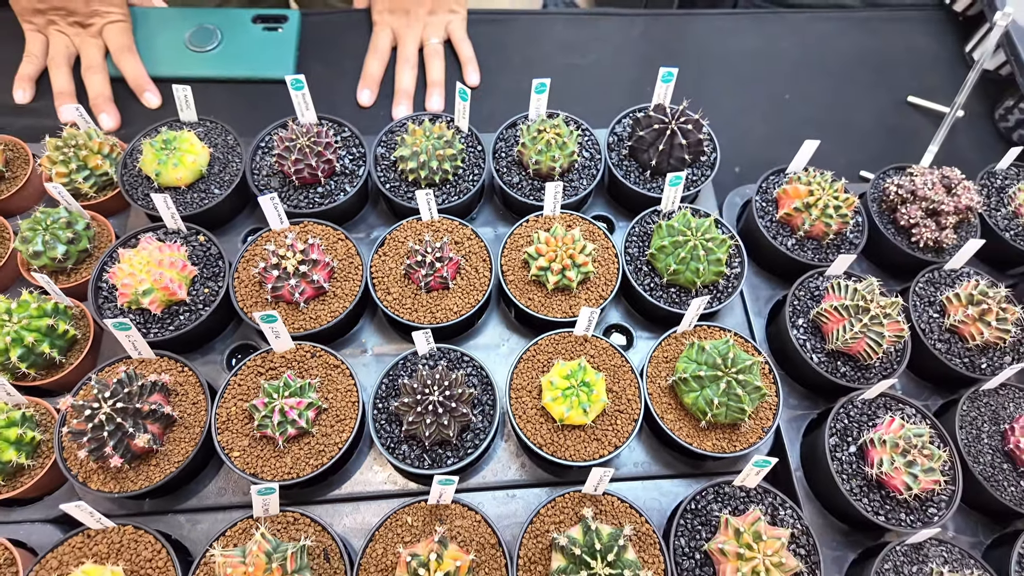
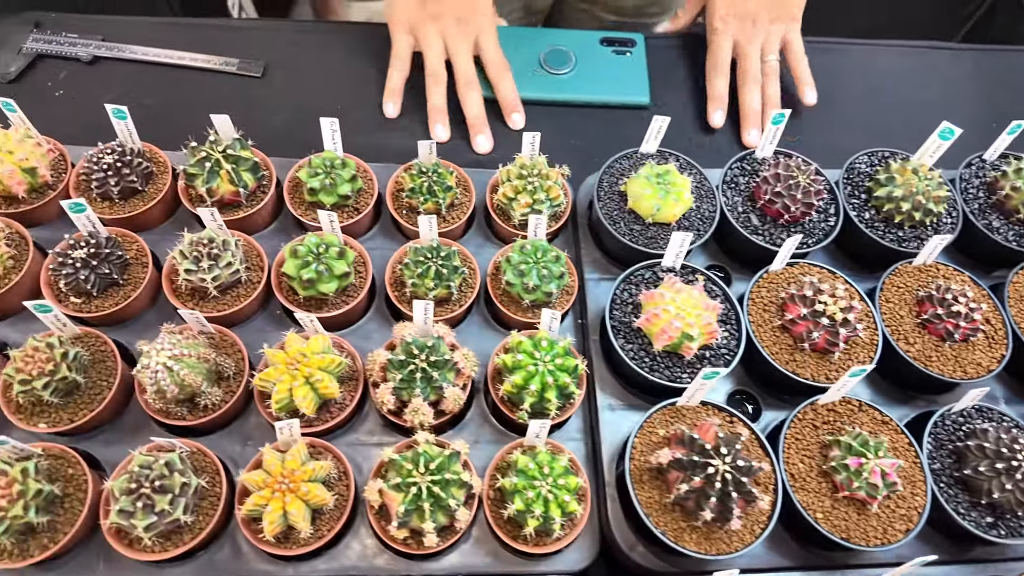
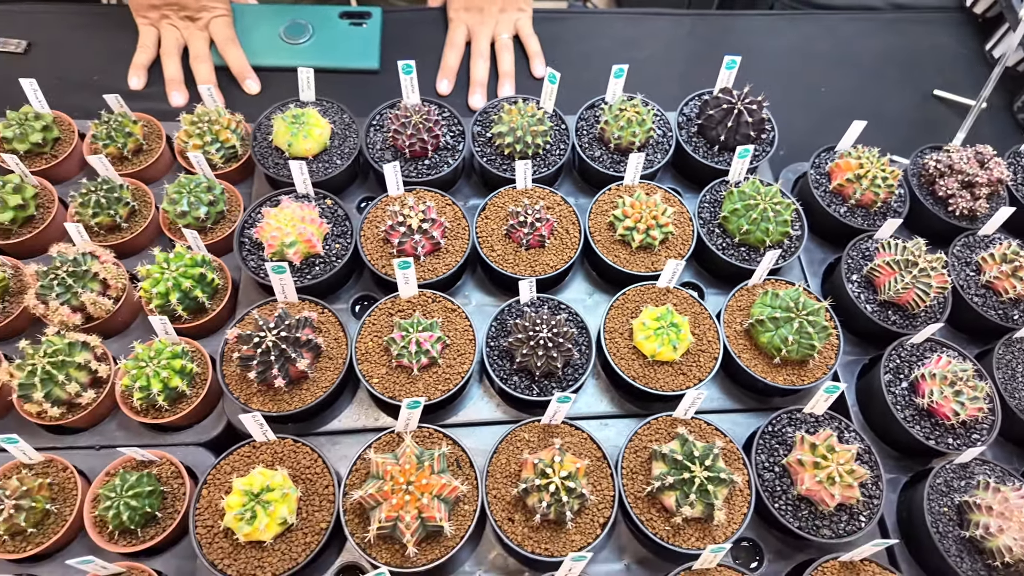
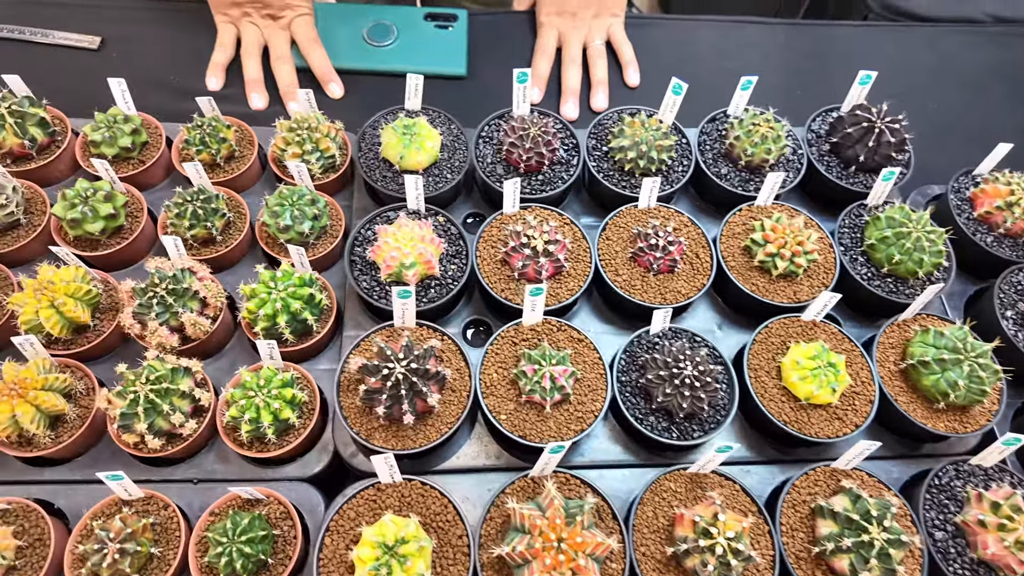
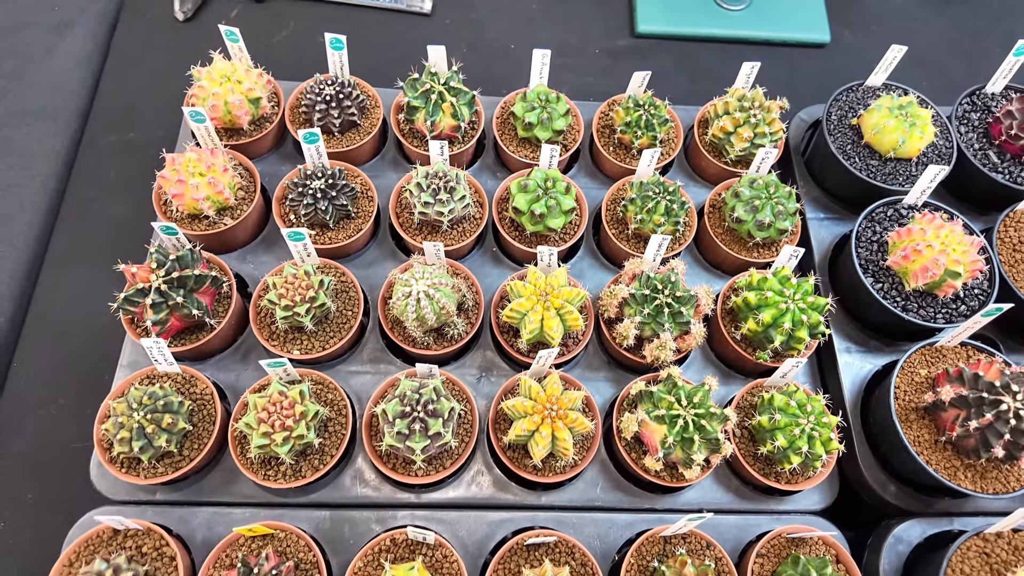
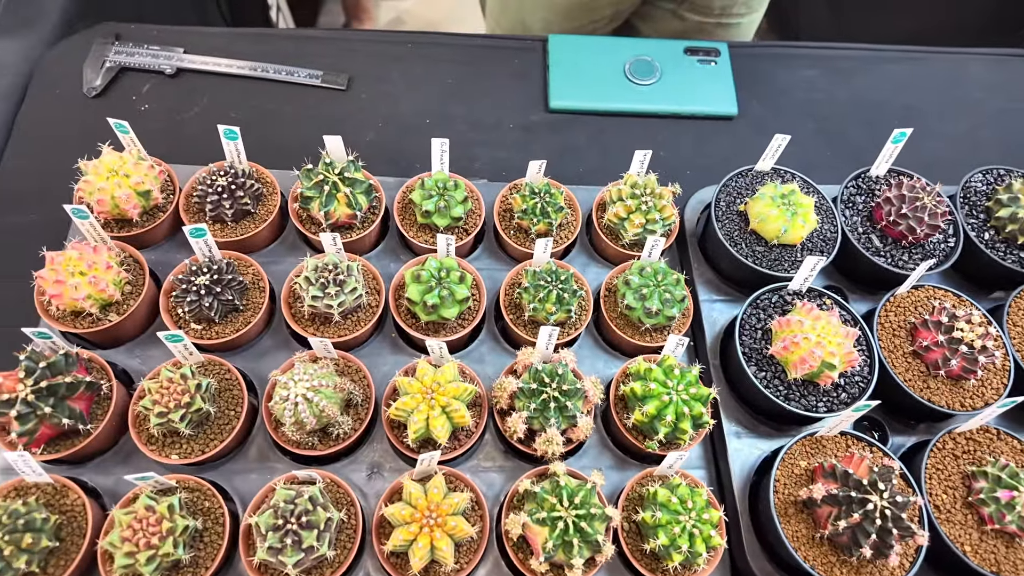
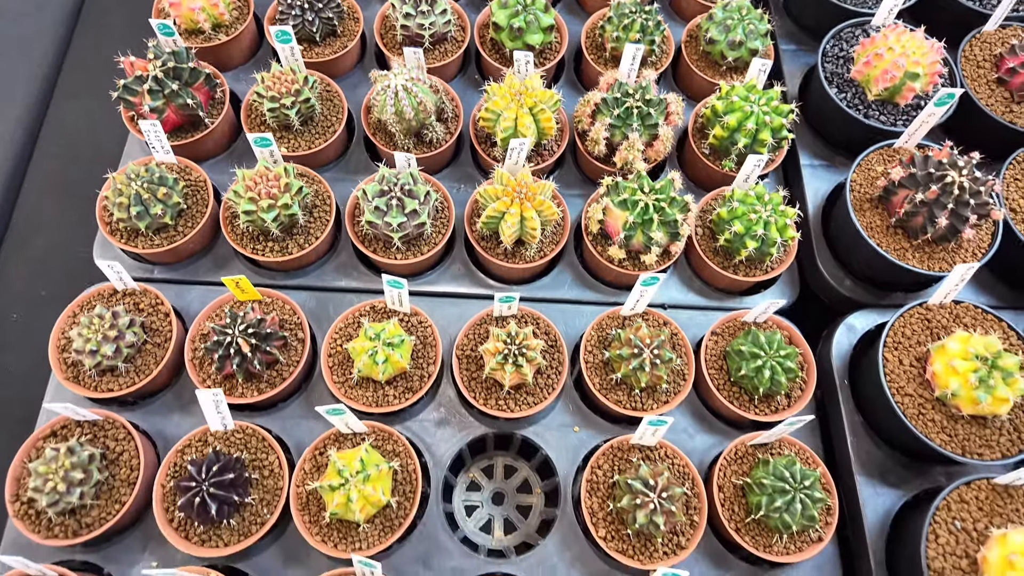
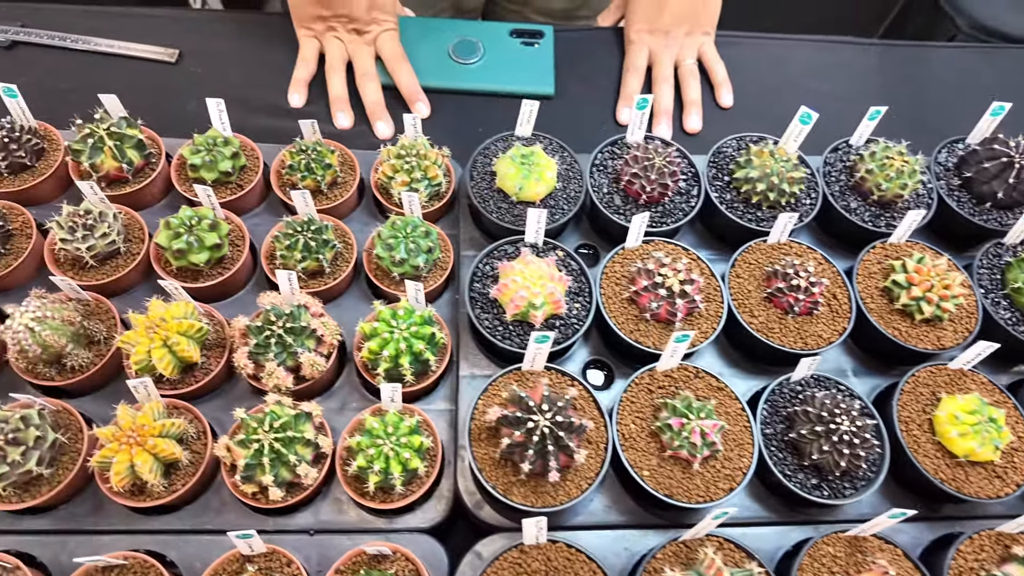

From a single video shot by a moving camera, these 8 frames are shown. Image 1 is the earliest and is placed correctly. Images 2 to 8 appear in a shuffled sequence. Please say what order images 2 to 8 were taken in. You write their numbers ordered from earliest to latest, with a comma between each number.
3, 4, 8, 2, 6, 5, 7
